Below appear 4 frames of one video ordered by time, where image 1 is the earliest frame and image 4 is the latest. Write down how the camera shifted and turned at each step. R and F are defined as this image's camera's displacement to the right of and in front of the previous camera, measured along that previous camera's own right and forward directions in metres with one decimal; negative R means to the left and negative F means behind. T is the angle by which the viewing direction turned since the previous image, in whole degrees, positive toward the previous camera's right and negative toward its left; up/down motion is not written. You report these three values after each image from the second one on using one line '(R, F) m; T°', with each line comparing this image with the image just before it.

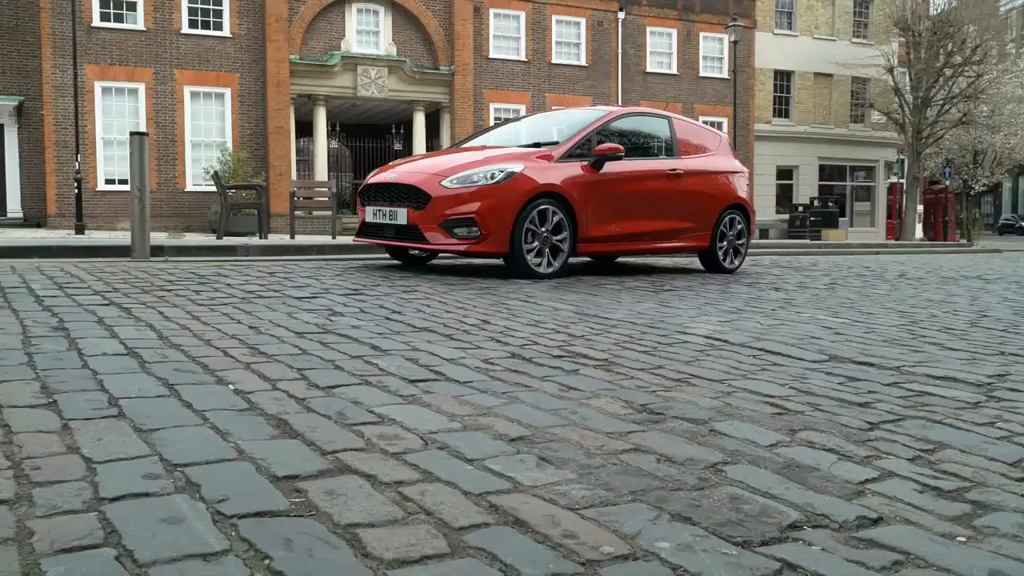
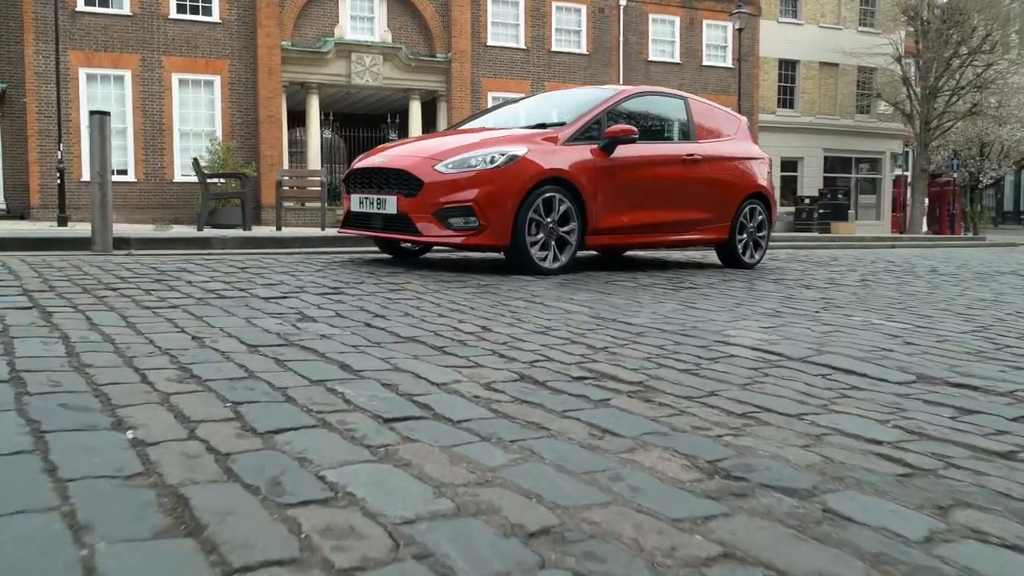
(0.0, +0.9) m; 0°
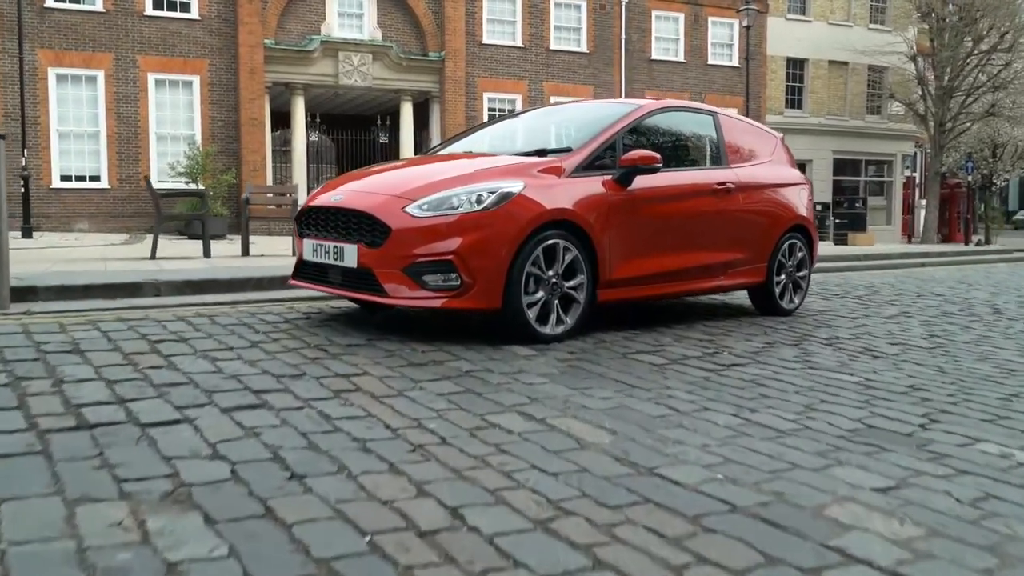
(0.0, +1.6) m; 0°
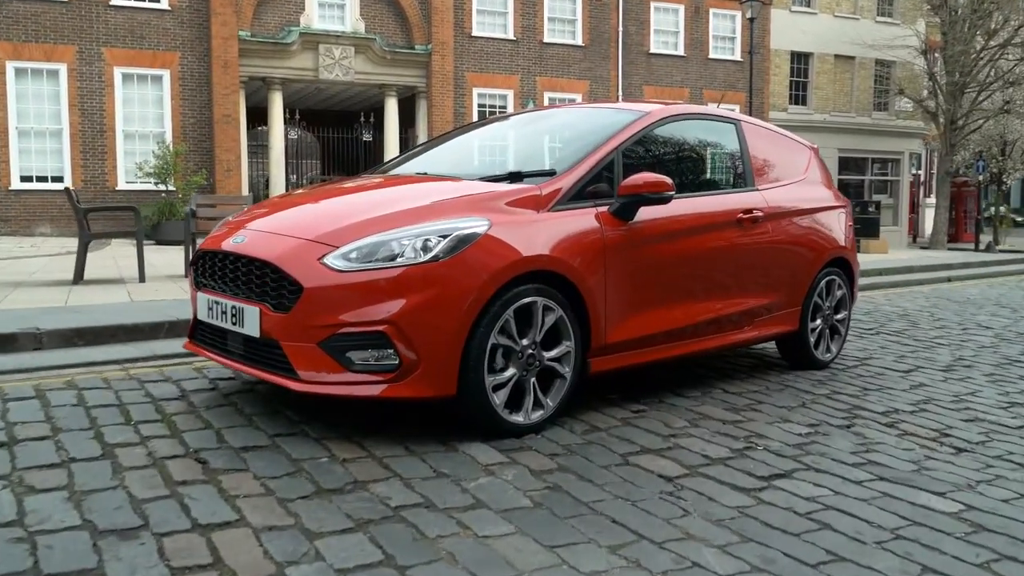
(+0.2, +1.6) m; 0°
